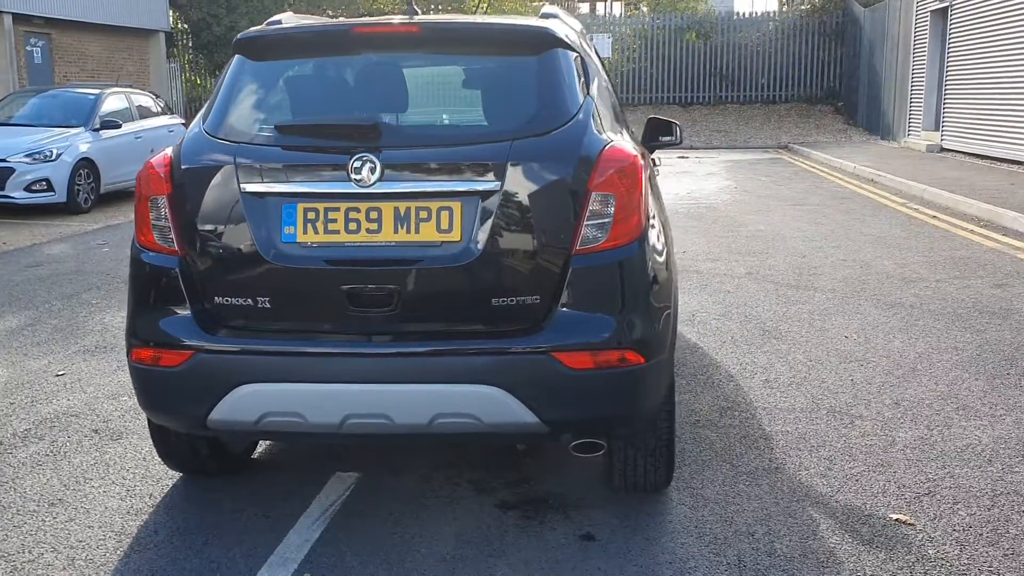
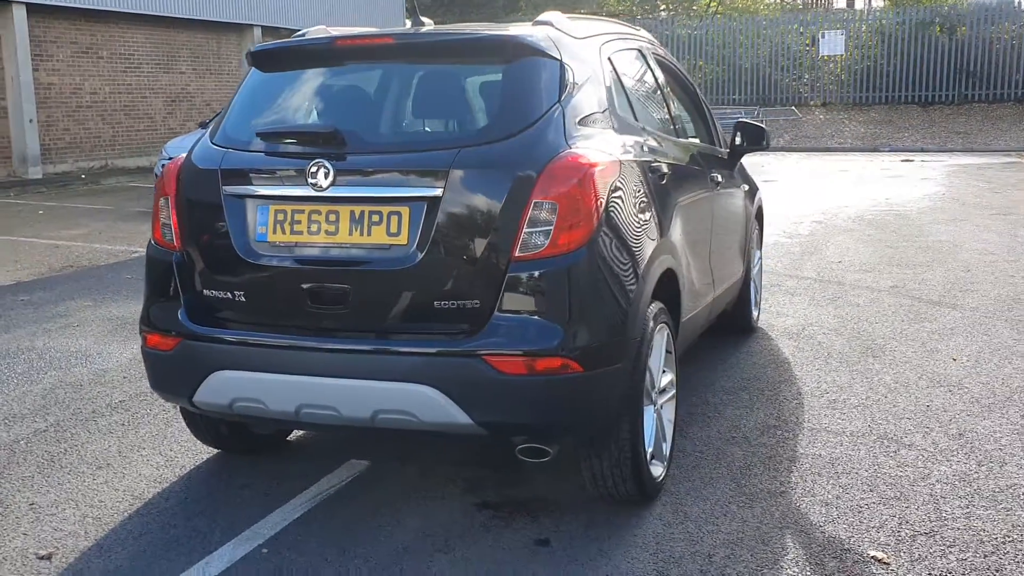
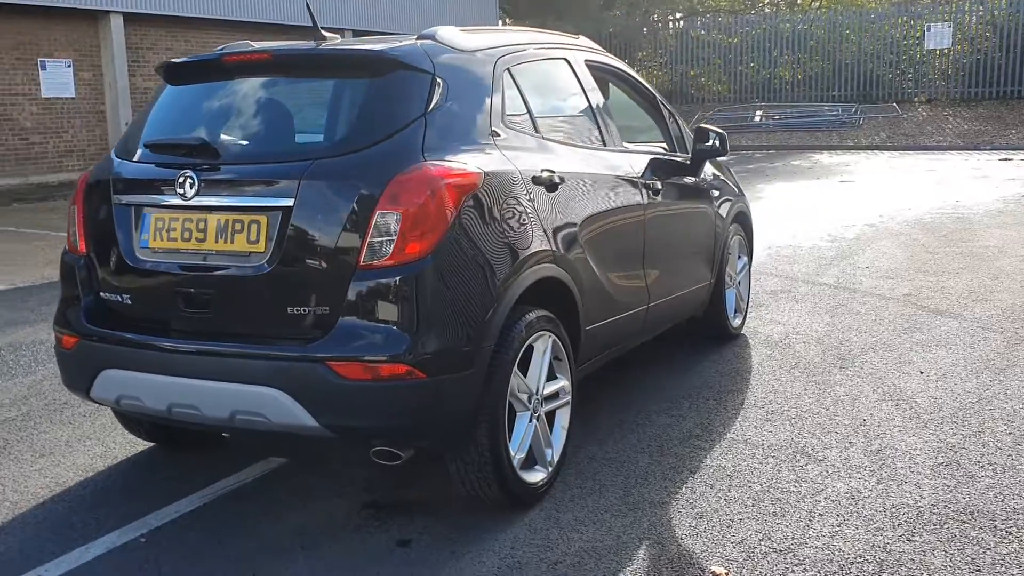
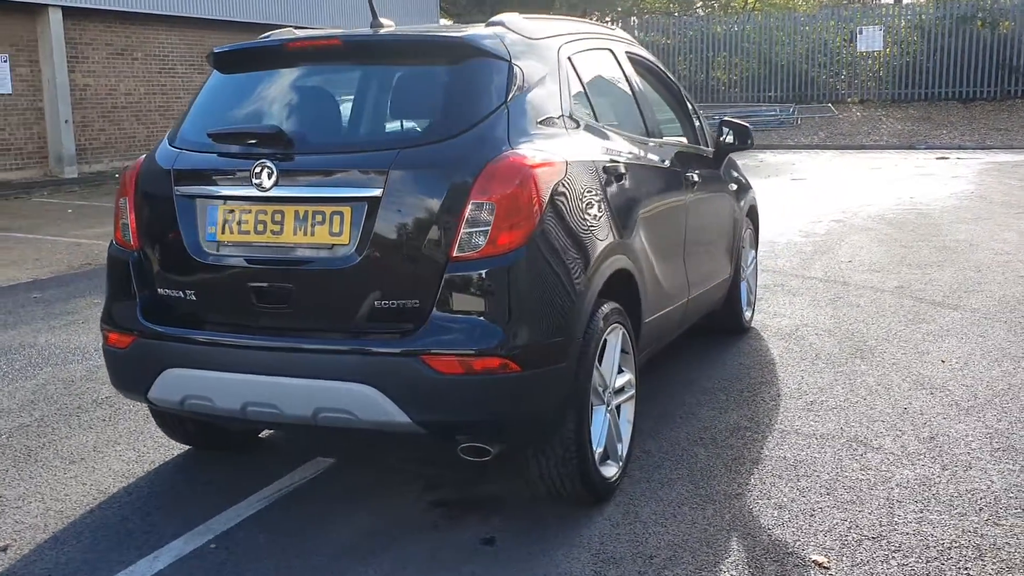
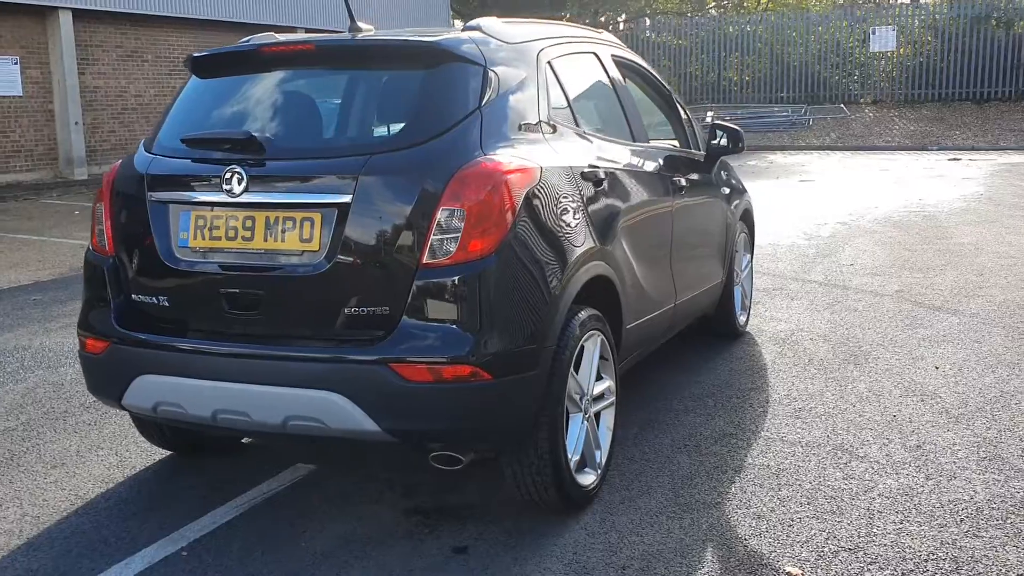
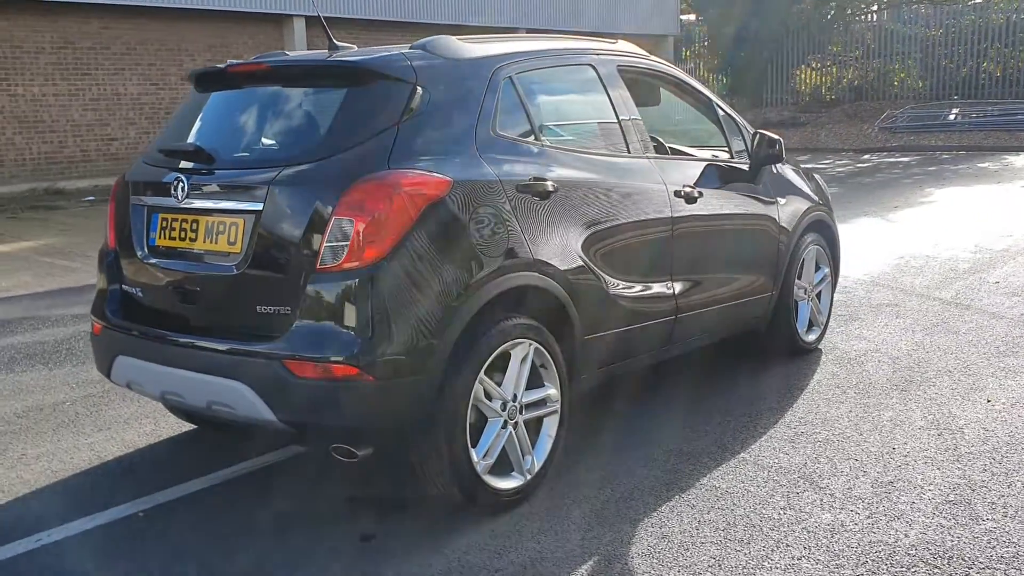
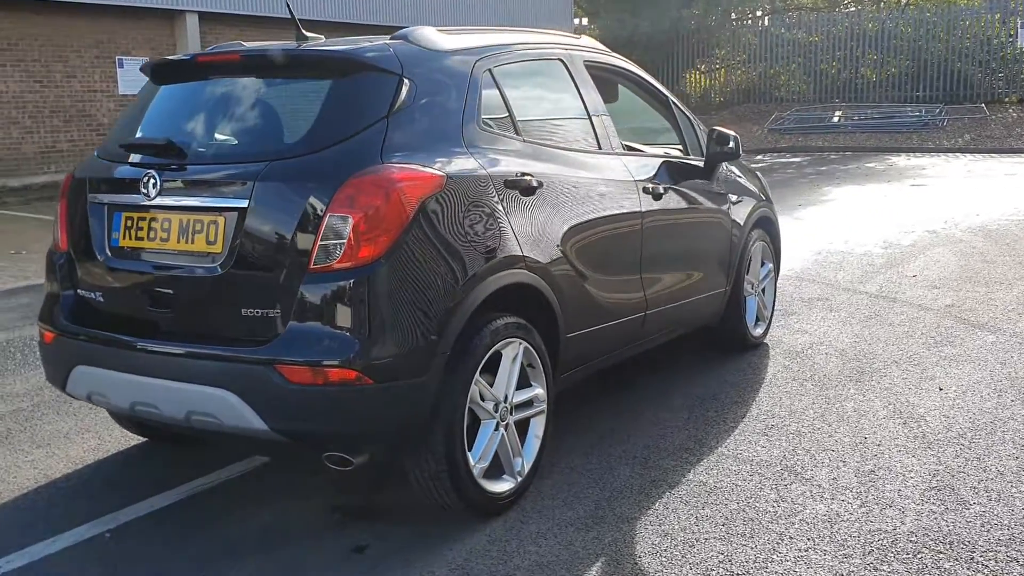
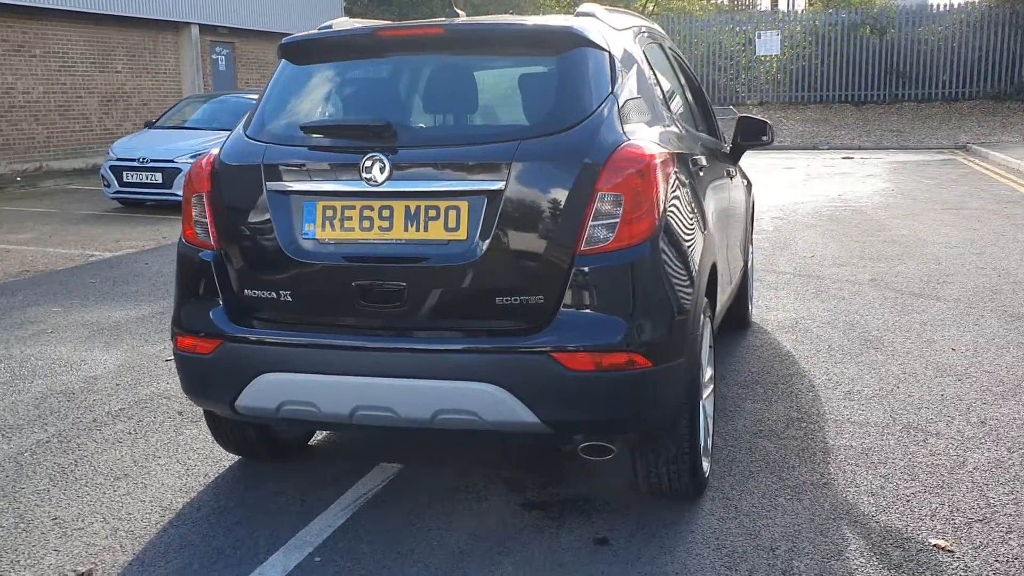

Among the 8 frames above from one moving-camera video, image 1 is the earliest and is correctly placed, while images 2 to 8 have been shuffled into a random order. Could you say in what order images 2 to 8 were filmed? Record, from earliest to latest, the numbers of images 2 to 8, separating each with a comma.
8, 2, 4, 5, 3, 7, 6
